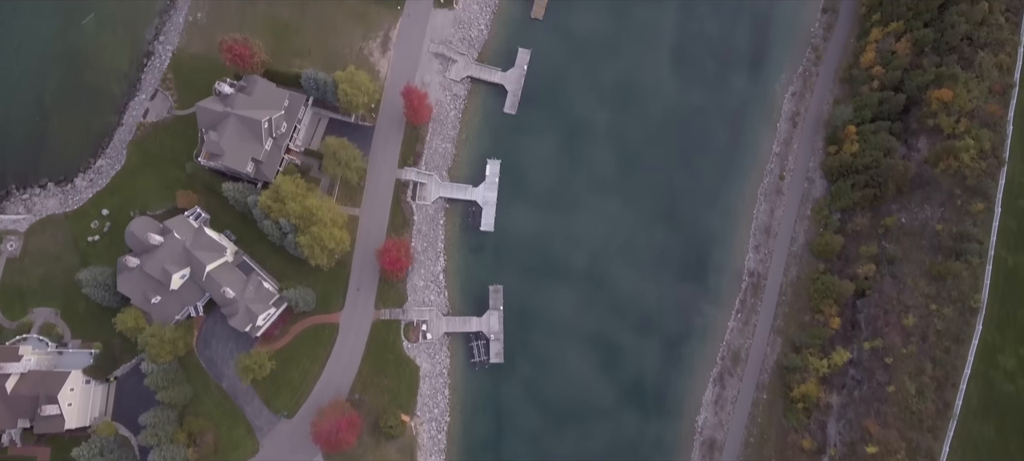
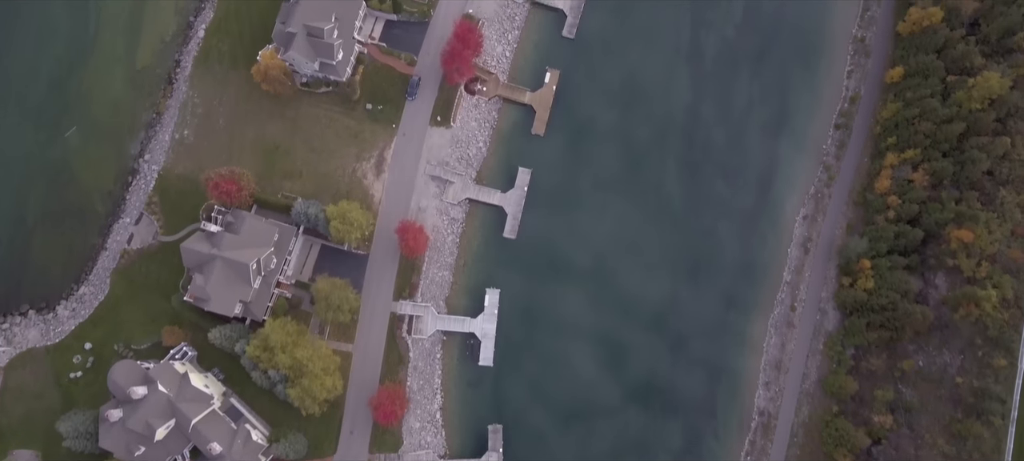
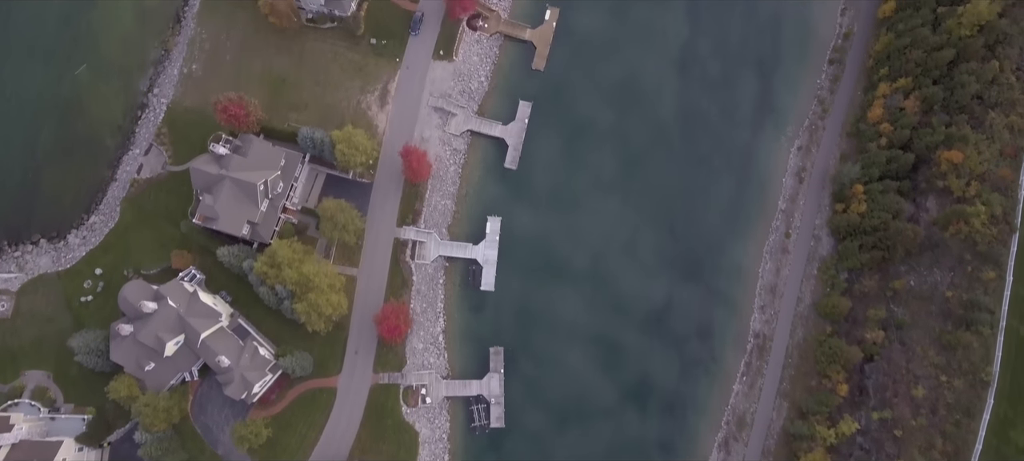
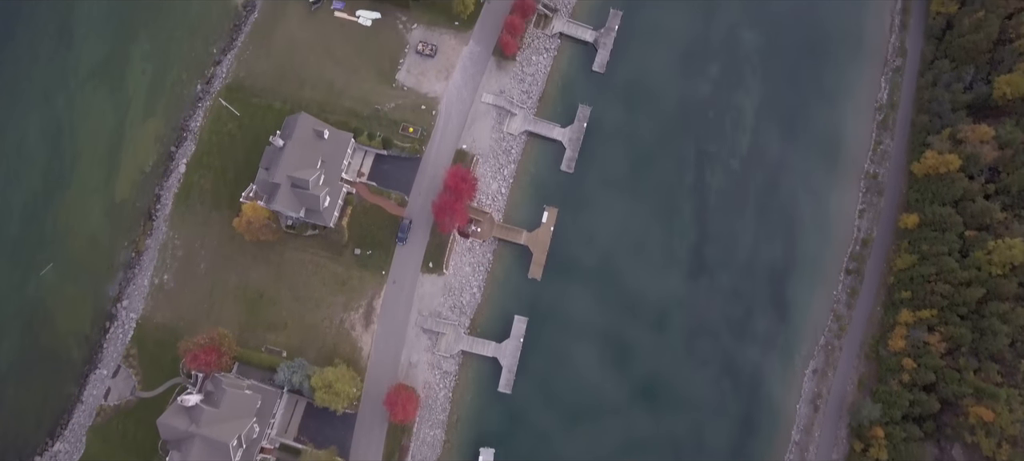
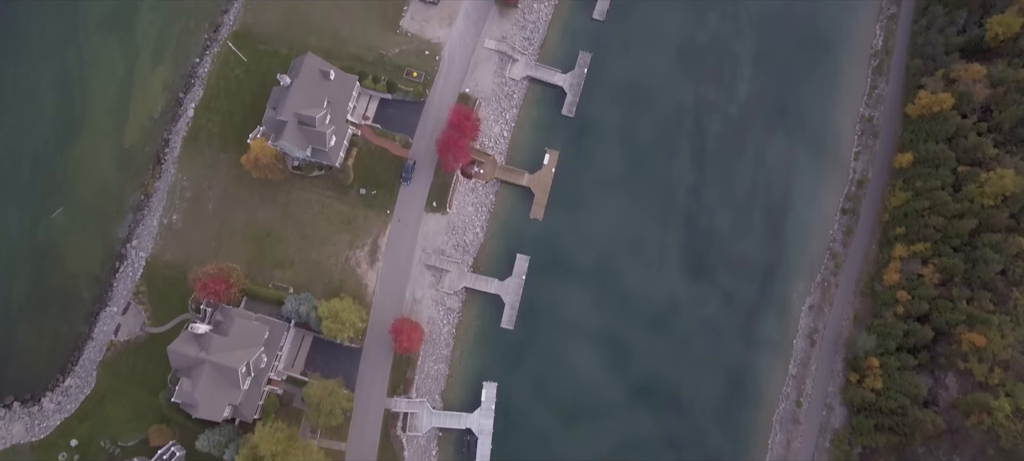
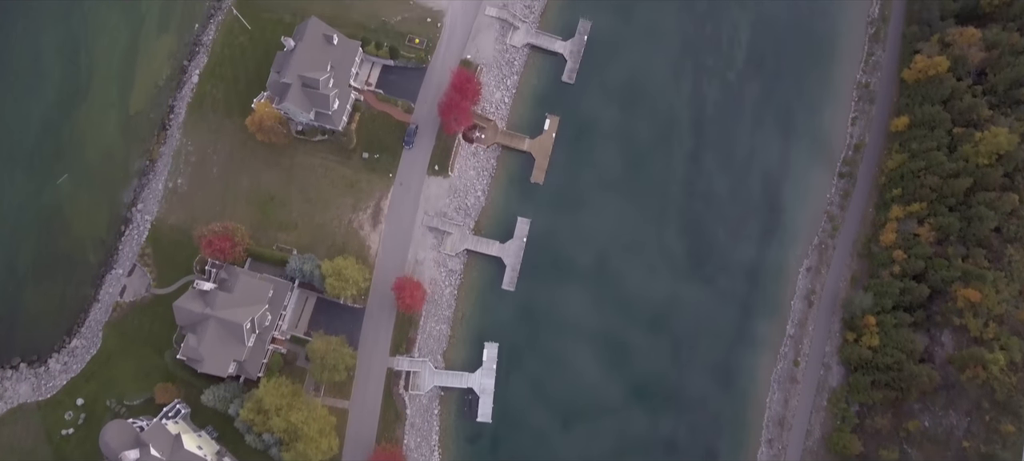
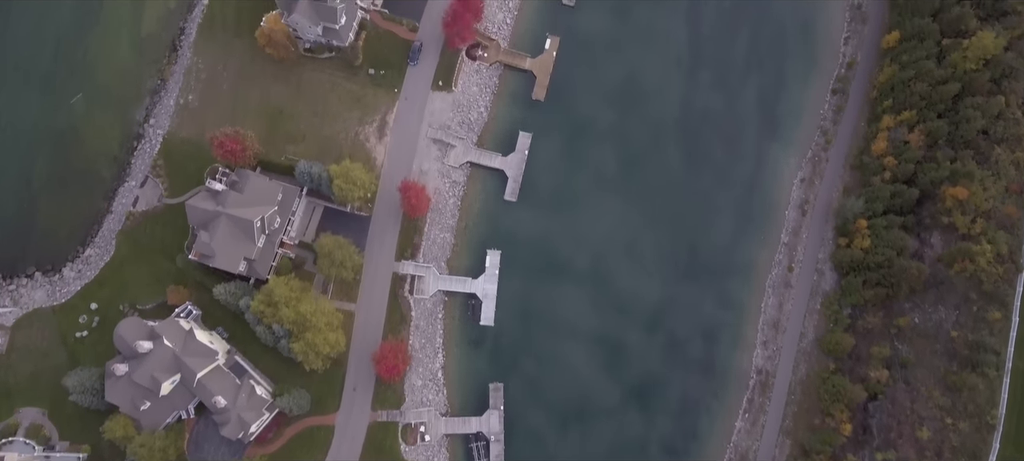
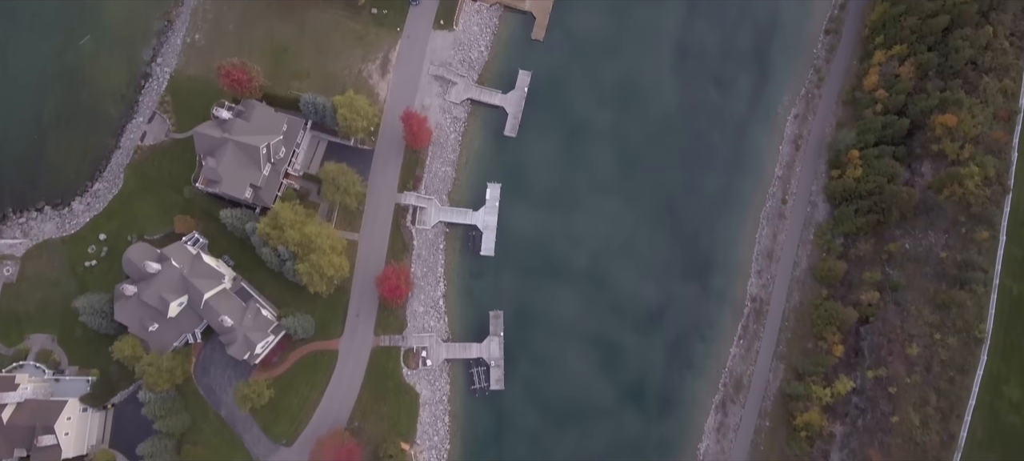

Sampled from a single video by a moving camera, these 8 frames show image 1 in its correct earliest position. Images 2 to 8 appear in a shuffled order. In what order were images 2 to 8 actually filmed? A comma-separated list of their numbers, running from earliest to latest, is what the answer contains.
8, 3, 7, 2, 6, 5, 4
